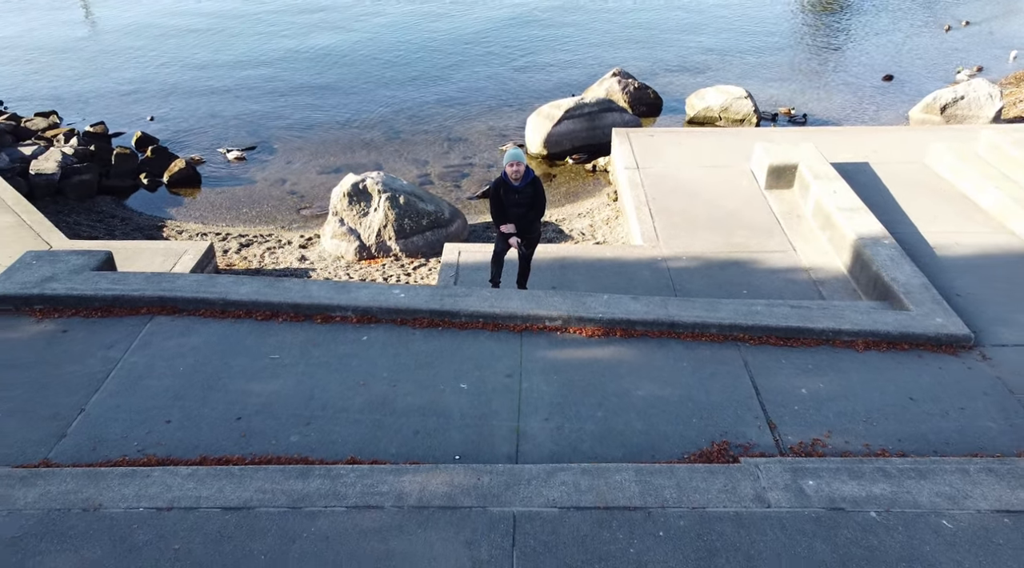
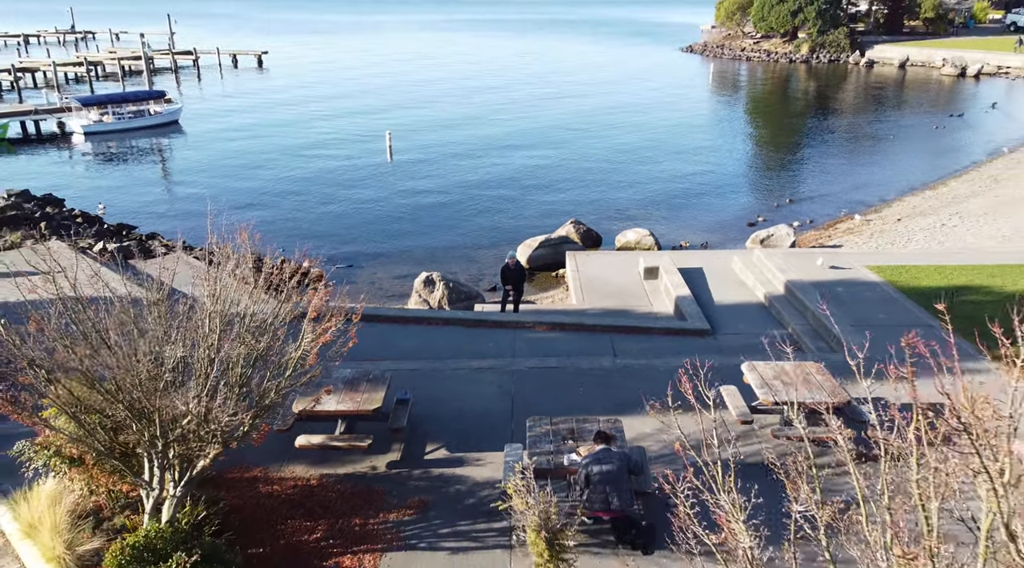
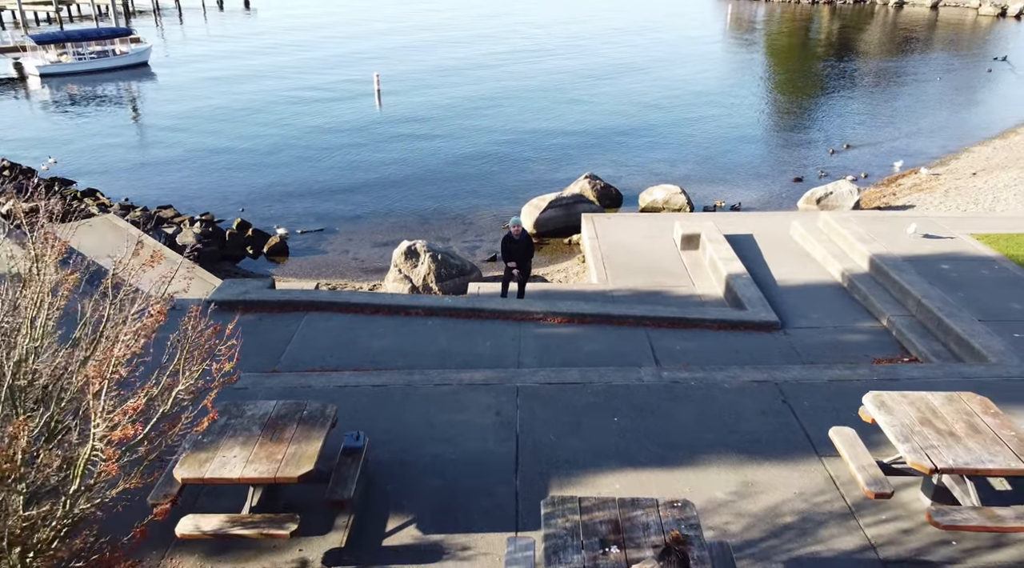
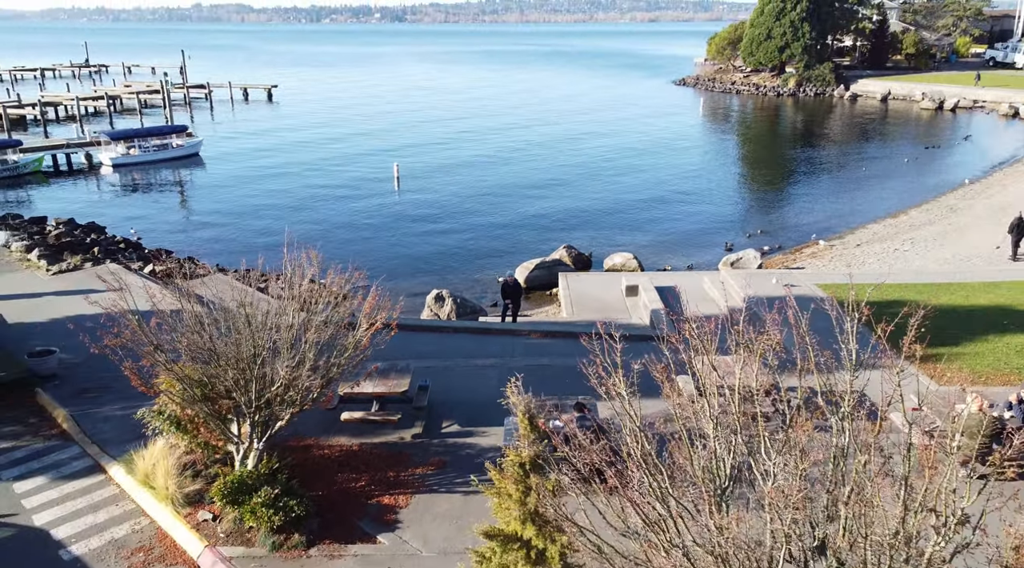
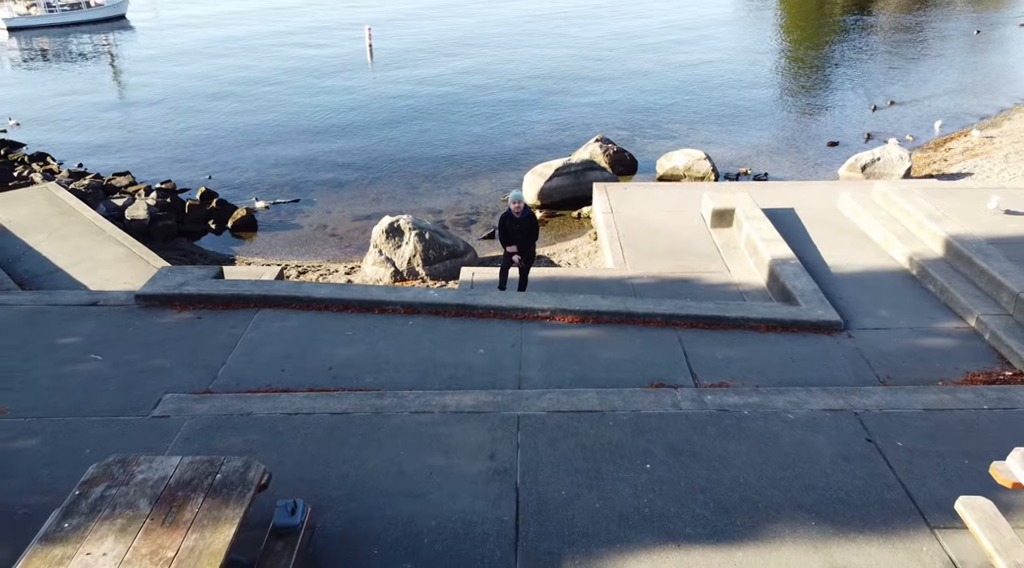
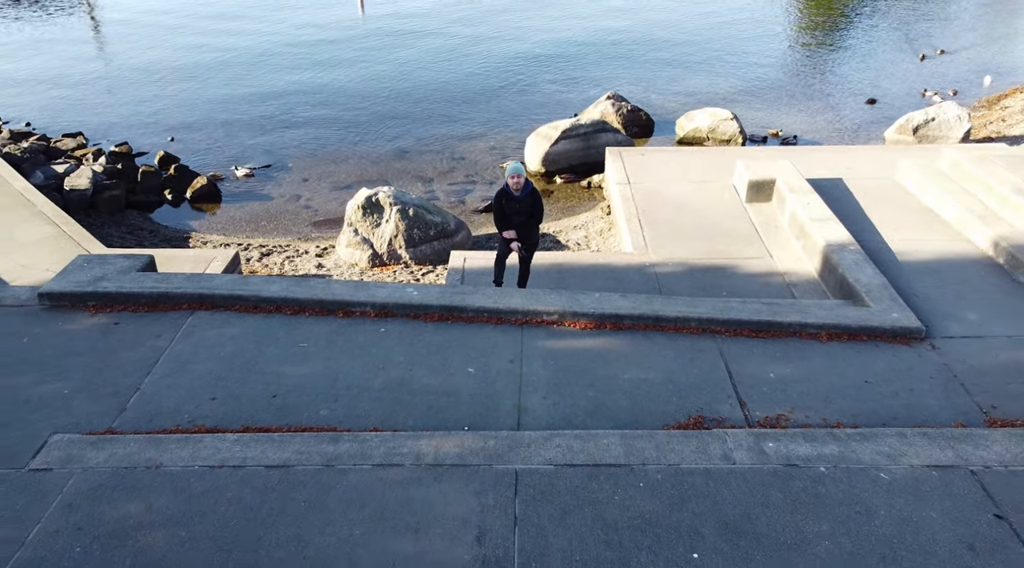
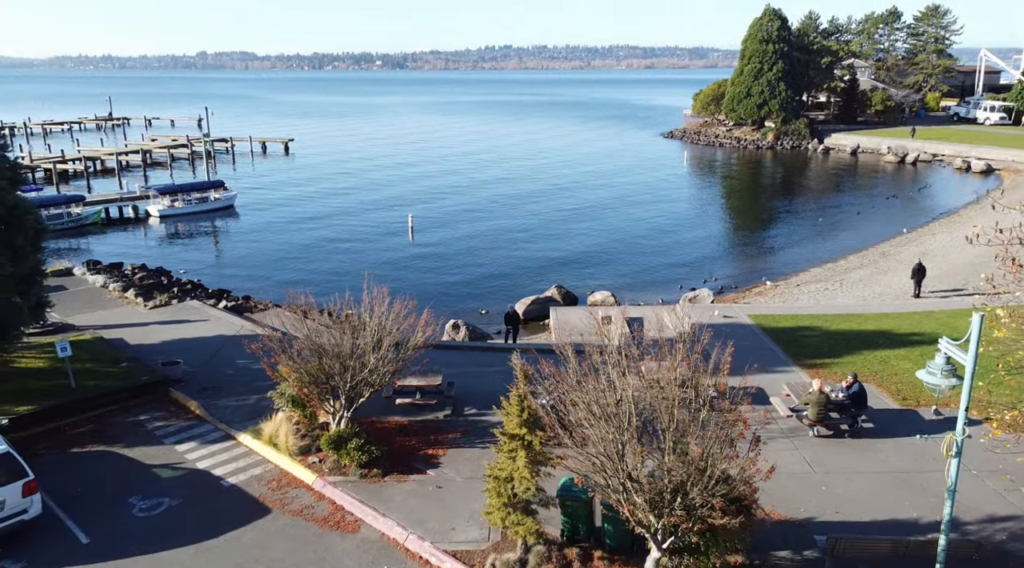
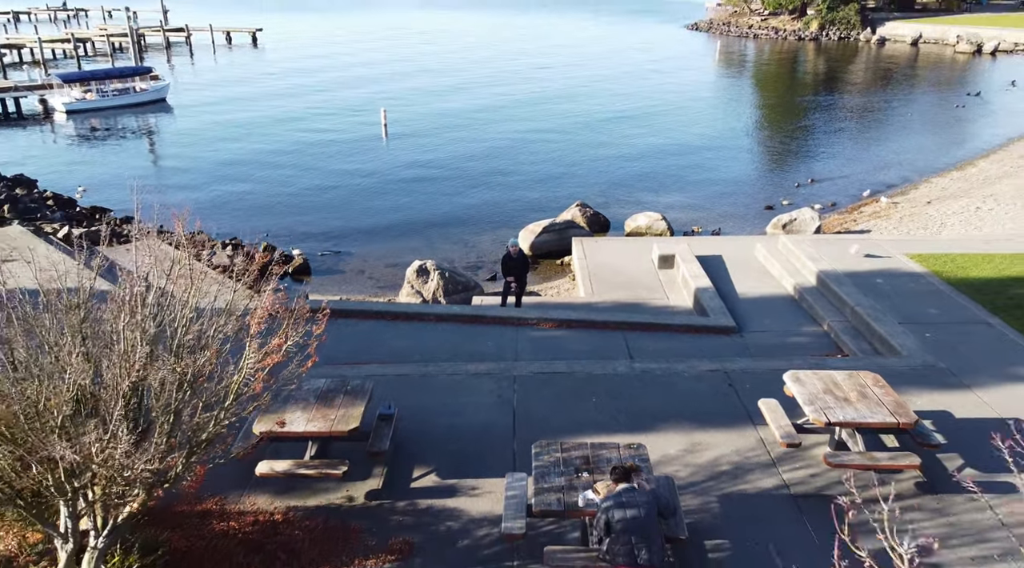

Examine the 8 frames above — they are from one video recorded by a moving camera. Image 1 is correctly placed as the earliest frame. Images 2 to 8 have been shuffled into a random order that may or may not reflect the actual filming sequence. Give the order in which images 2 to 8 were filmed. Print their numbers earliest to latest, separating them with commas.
6, 5, 3, 8, 2, 4, 7
